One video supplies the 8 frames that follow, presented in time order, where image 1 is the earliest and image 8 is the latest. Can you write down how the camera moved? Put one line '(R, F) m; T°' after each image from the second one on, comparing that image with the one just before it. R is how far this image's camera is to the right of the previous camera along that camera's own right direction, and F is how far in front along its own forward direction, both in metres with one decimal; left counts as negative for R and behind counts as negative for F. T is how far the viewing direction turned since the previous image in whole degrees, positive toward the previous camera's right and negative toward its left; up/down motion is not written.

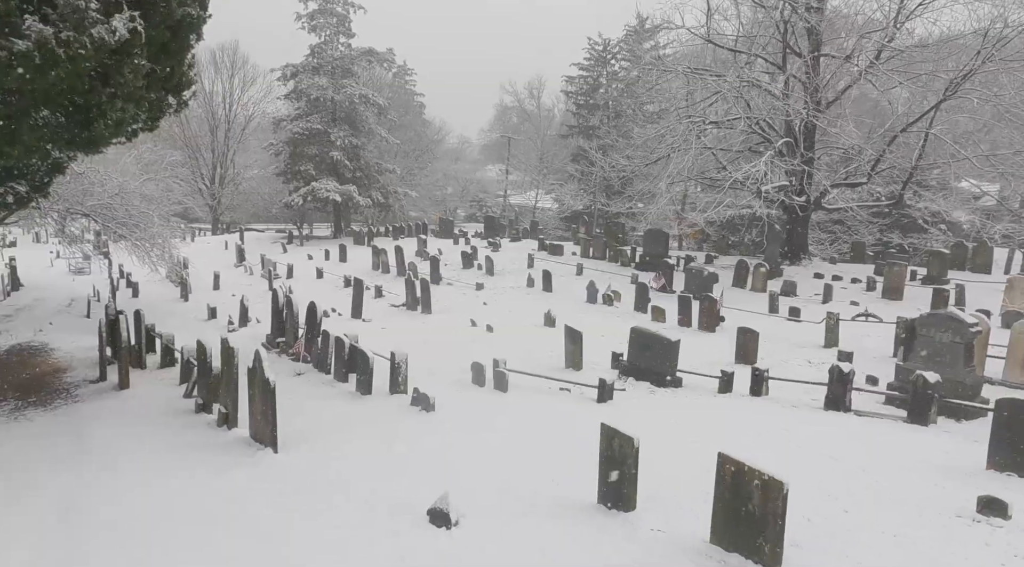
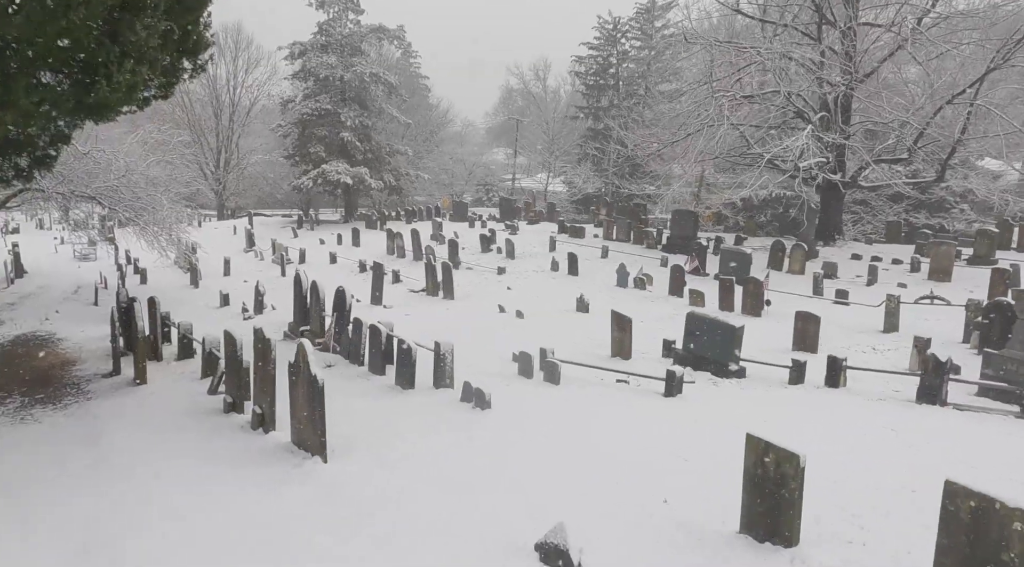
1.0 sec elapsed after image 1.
(-0.5, +0.8) m; 0°
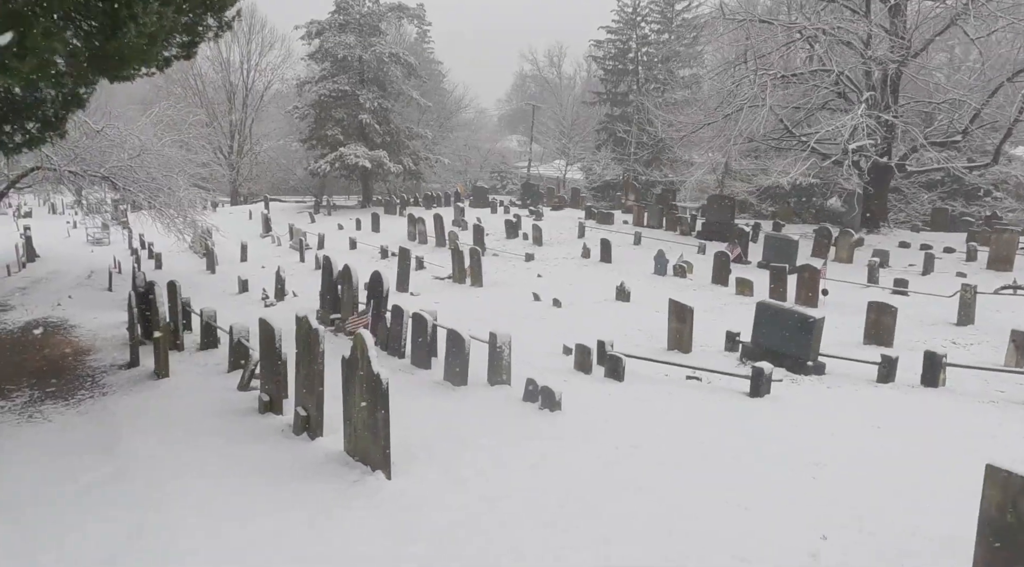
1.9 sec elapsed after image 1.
(-0.5, +0.9) m; -1°
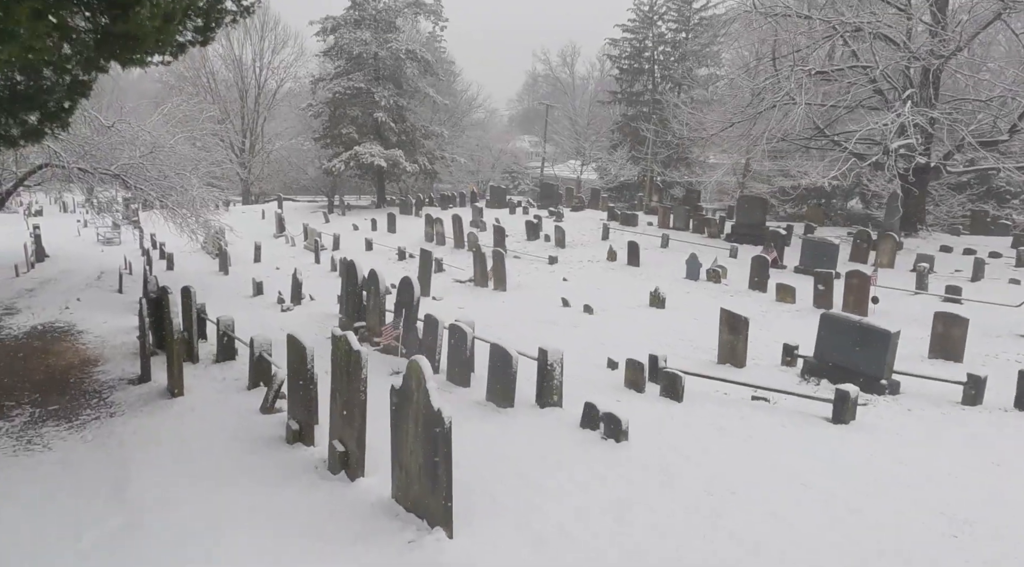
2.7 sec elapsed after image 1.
(-0.4, +0.7) m; -1°
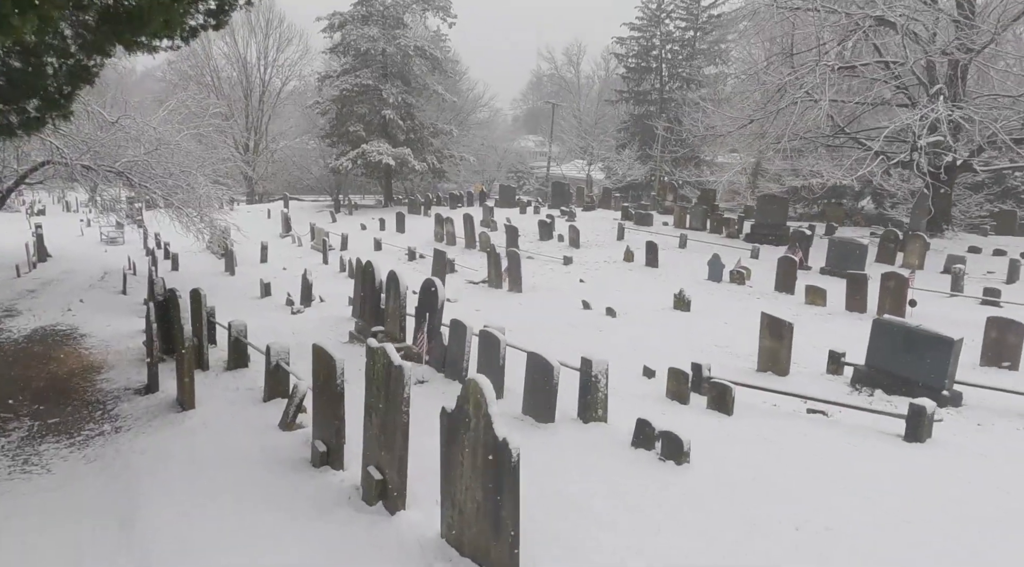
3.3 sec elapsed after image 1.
(-0.3, +0.5) m; 0°
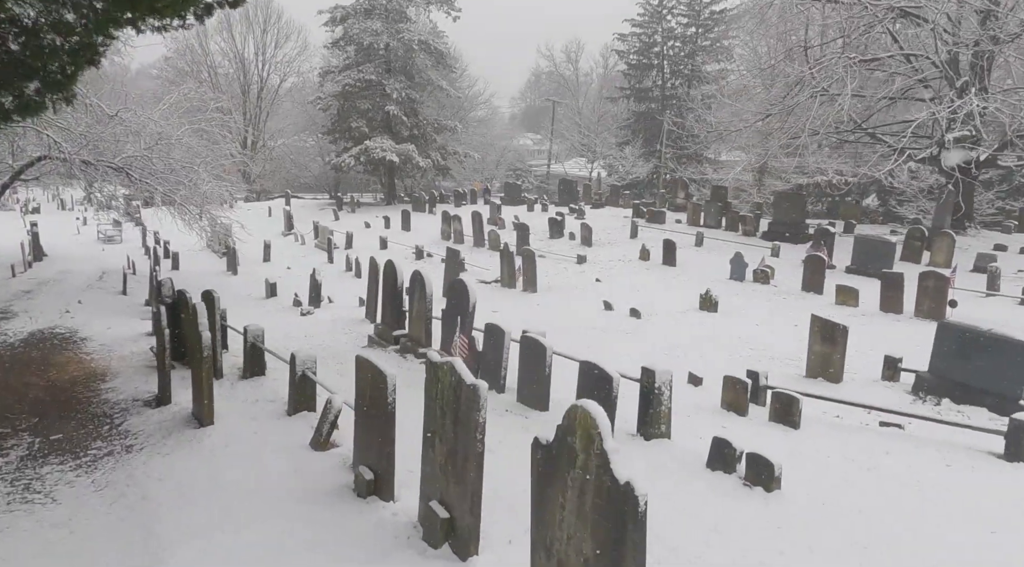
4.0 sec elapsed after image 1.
(-0.4, +0.6) m; 0°
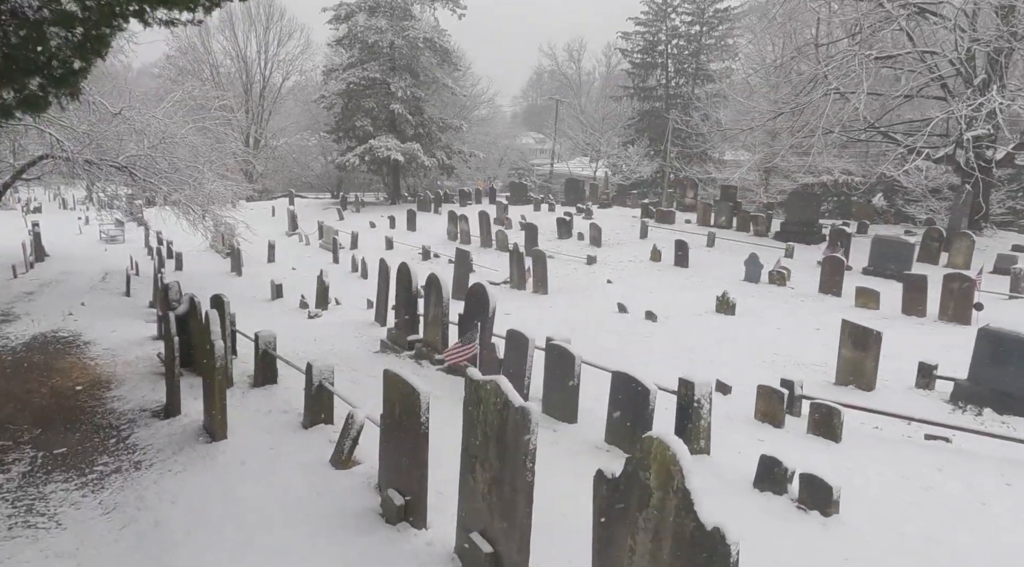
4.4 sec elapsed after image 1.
(-0.2, +0.3) m; 0°
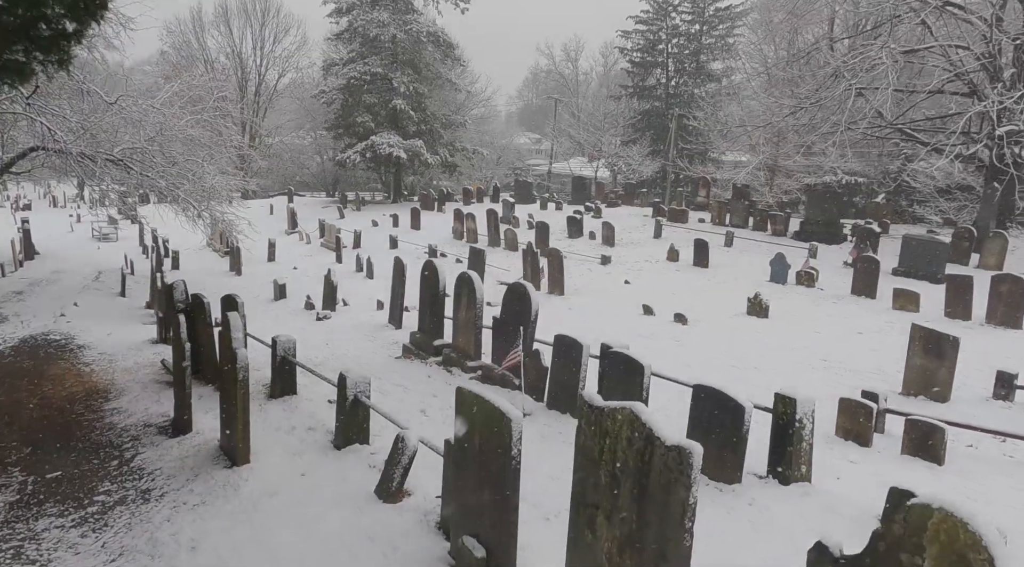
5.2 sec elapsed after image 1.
(-0.4, +0.7) m; +1°
